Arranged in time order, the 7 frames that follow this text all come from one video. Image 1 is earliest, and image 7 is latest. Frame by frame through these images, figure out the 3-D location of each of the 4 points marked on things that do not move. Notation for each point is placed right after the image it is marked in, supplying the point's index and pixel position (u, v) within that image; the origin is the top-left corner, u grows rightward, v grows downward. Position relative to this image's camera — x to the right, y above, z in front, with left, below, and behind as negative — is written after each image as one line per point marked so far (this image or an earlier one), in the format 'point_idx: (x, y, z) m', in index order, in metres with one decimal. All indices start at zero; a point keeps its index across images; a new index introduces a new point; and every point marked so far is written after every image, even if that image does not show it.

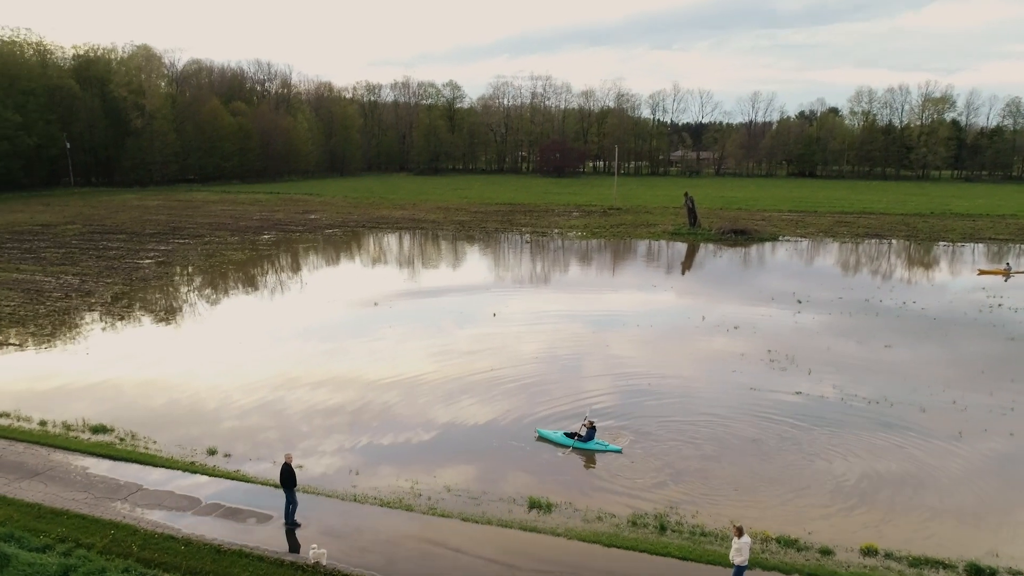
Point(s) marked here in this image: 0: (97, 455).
0: (-8.0, -3.2, +14.6) m
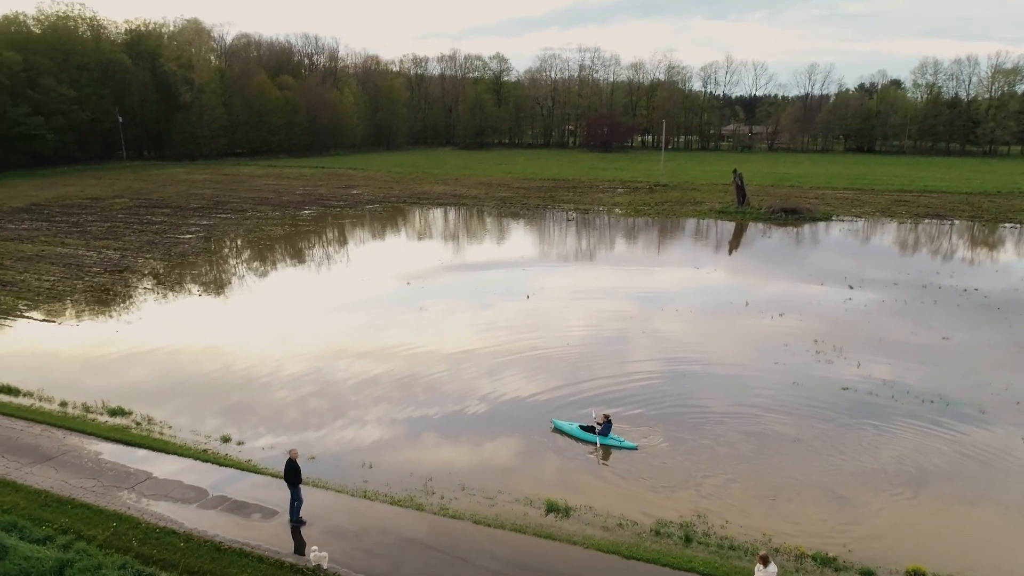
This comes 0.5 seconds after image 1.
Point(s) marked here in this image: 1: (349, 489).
0: (-7.6, -2.9, +14.3) m
1: (-2.7, -3.3, +12.4) m
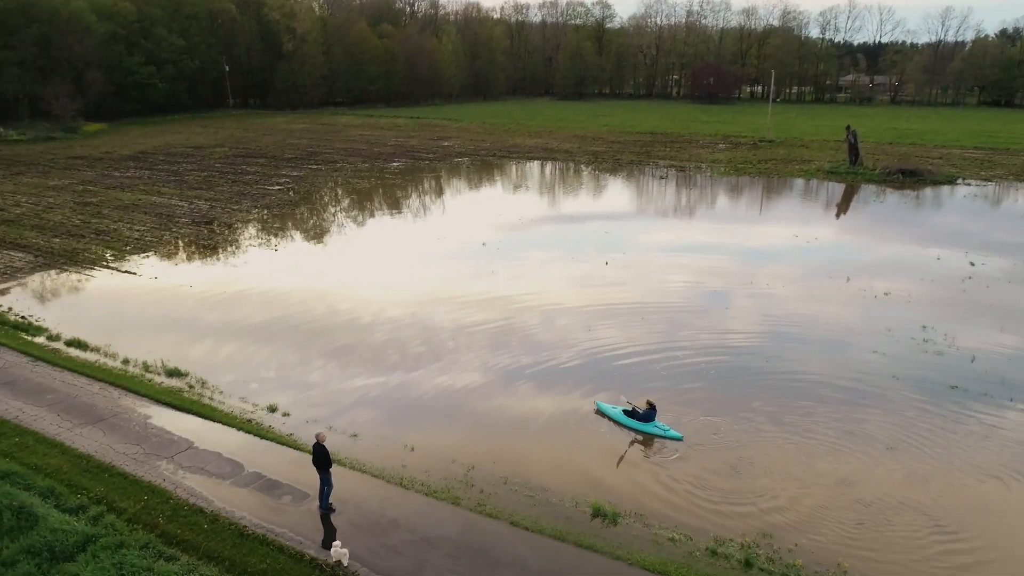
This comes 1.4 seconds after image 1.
0: (-6.6, -2.2, +14.2) m
1: (-2.0, -2.9, +11.8) m
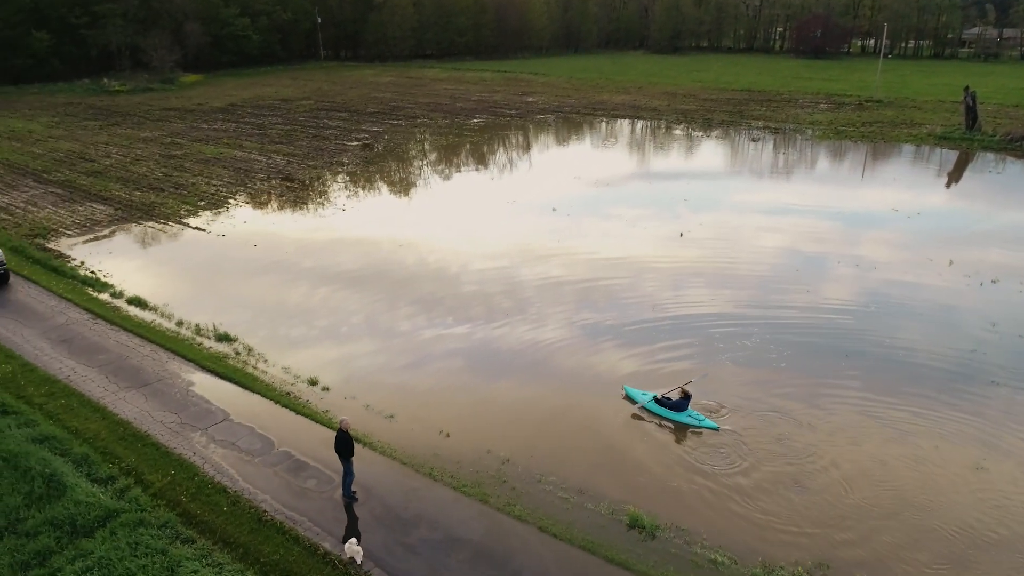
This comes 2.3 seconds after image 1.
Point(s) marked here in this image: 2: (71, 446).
0: (-5.7, -1.5, +14.1) m
1: (-1.4, -2.6, +11.2) m
2: (-6.6, -2.4, +11.4) m
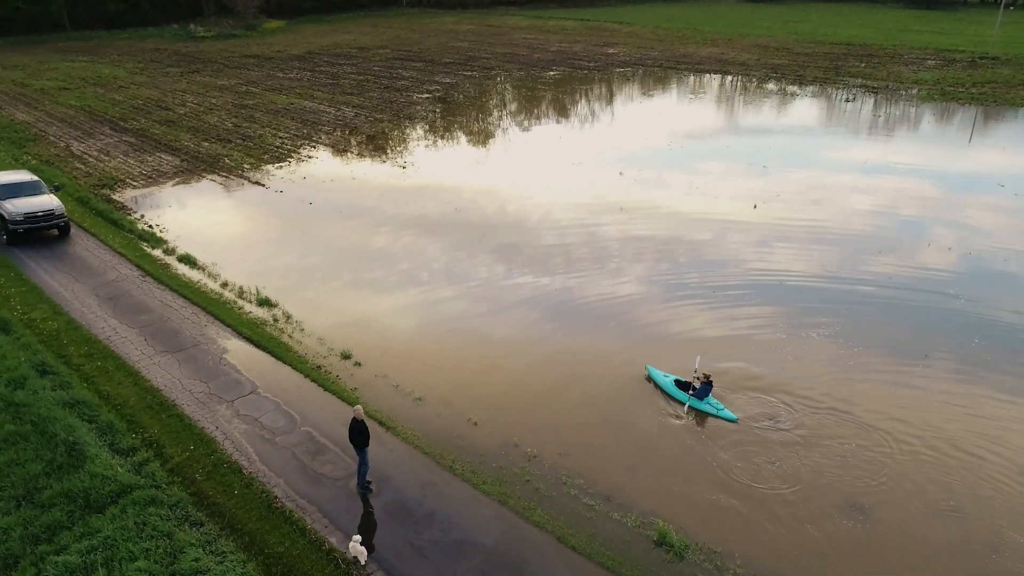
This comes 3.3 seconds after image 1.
0: (-4.9, -0.9, +13.9) m
1: (-1.1, -2.3, +10.7) m
2: (-6.2, -1.9, +11.4) m
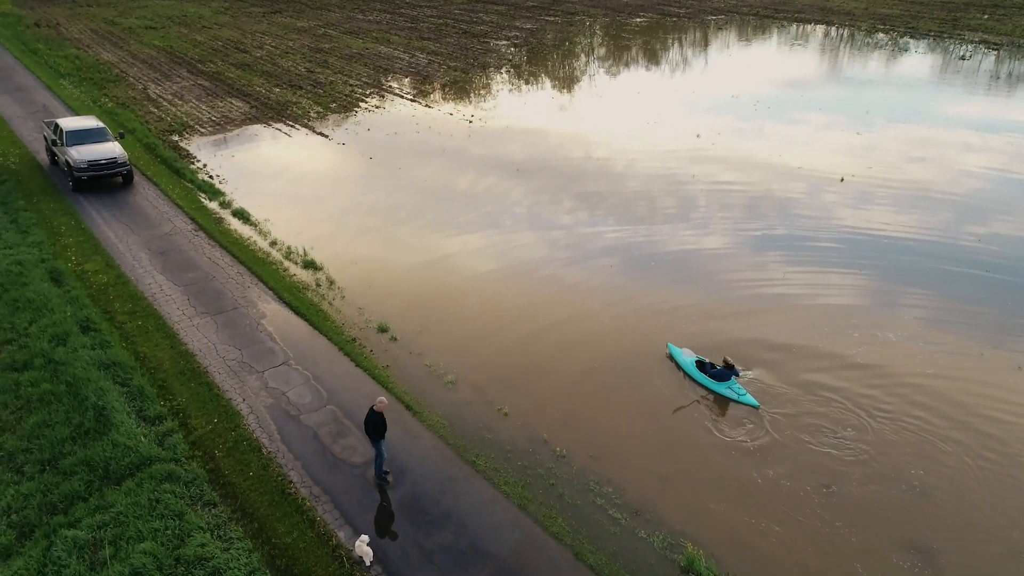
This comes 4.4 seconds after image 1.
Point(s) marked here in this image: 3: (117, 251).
0: (-4.1, -0.2, +13.7) m
1: (-0.7, -2.1, +10.2) m
2: (-5.7, -1.3, +11.3) m
3: (-8.0, +0.7, +15.4) m
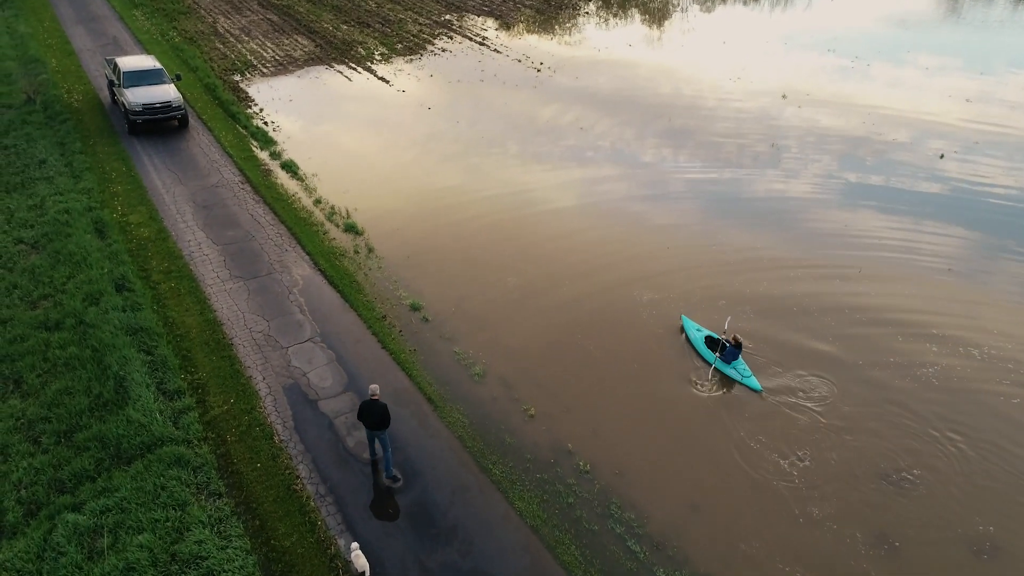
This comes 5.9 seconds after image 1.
0: (-3.4, +0.3, +13.2) m
1: (-0.4, -2.0, +9.6) m
2: (-5.2, -0.8, +11.1) m
3: (-7.0, +1.7, +15.2) m
